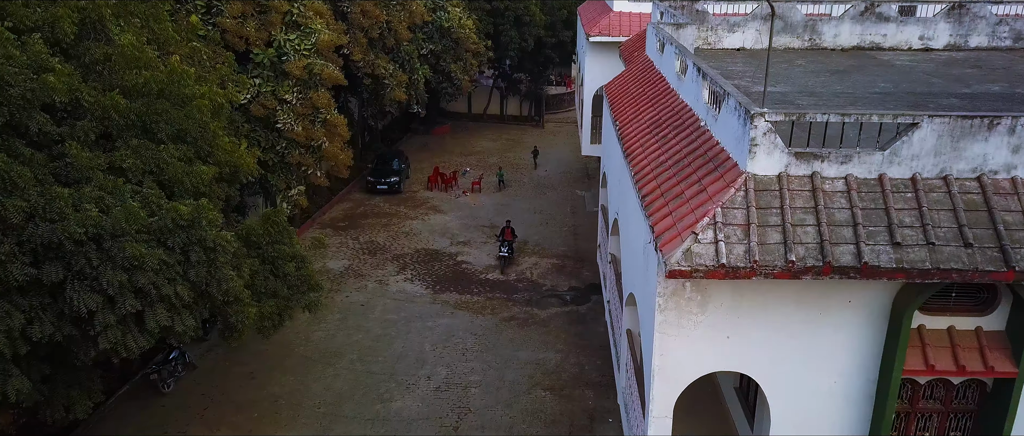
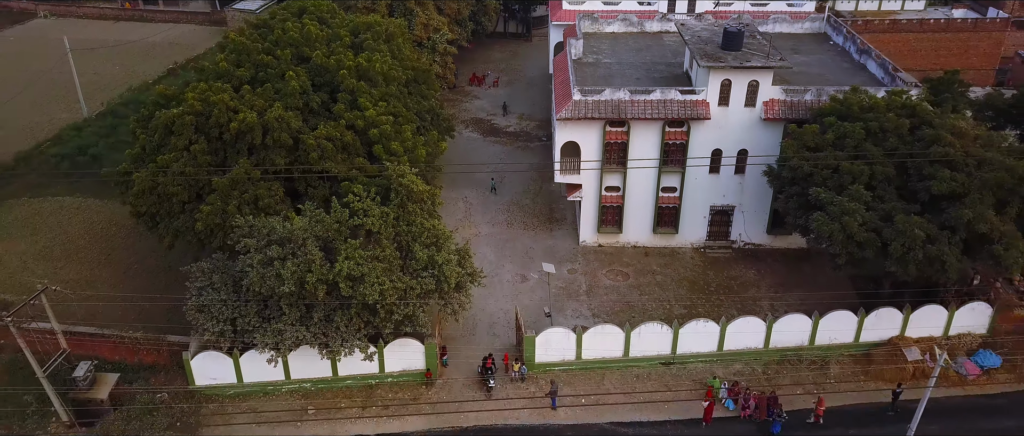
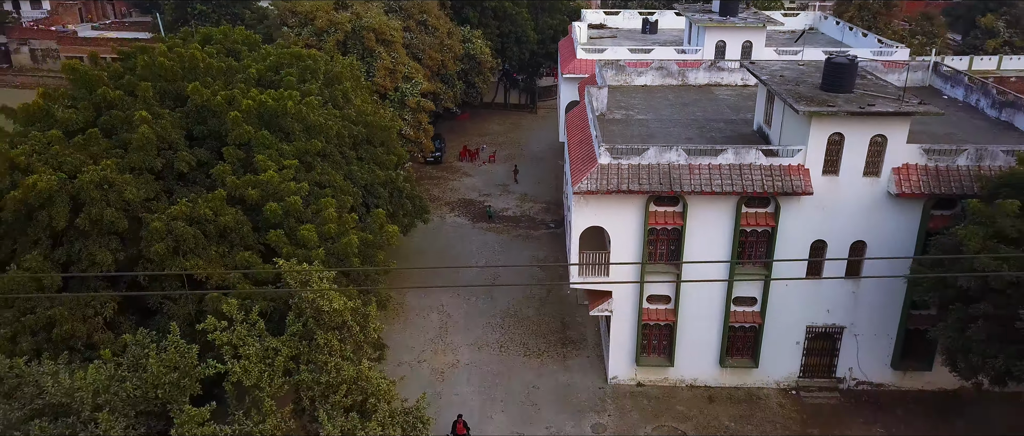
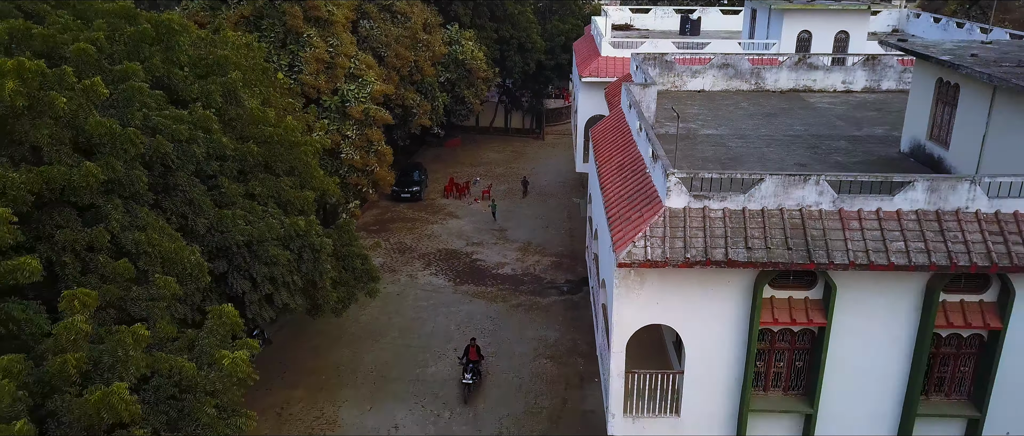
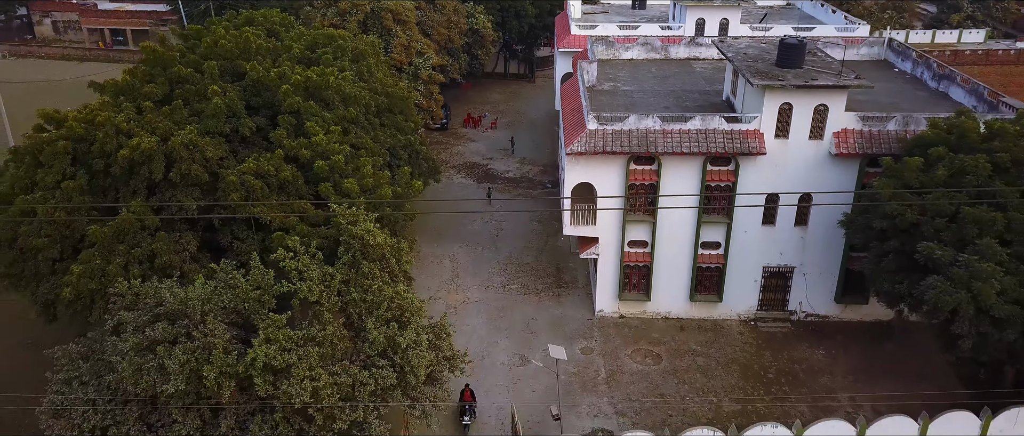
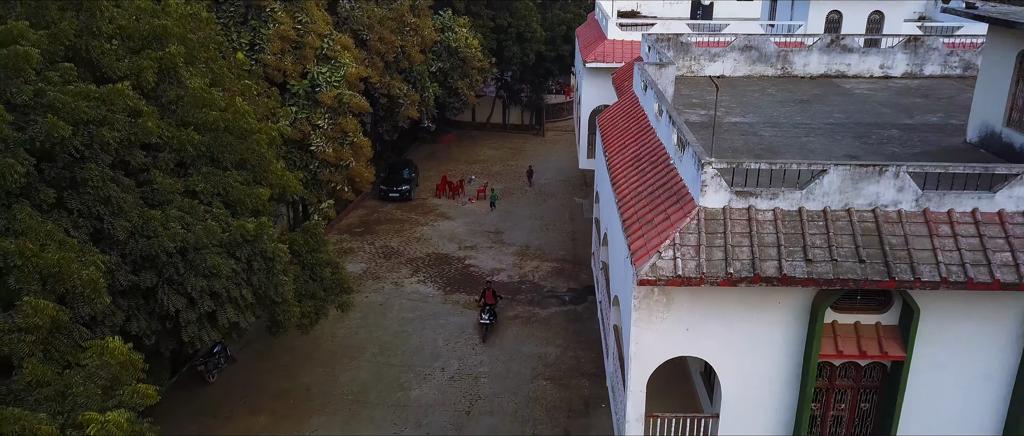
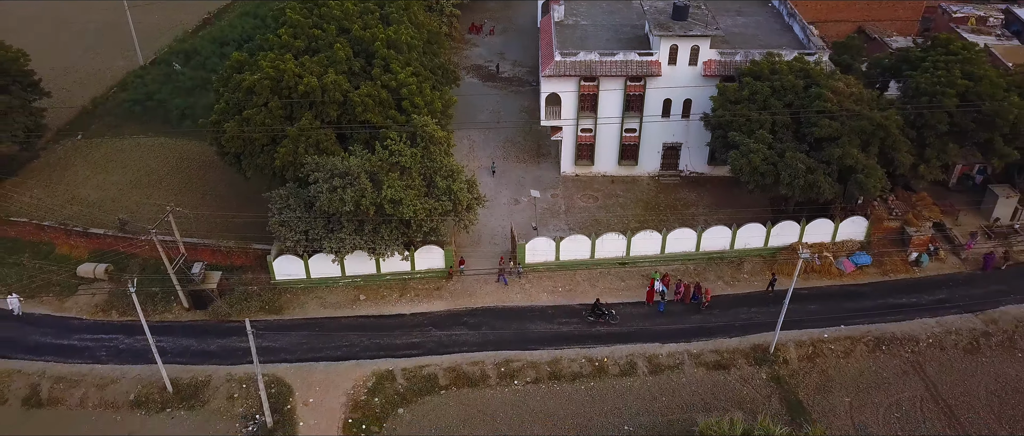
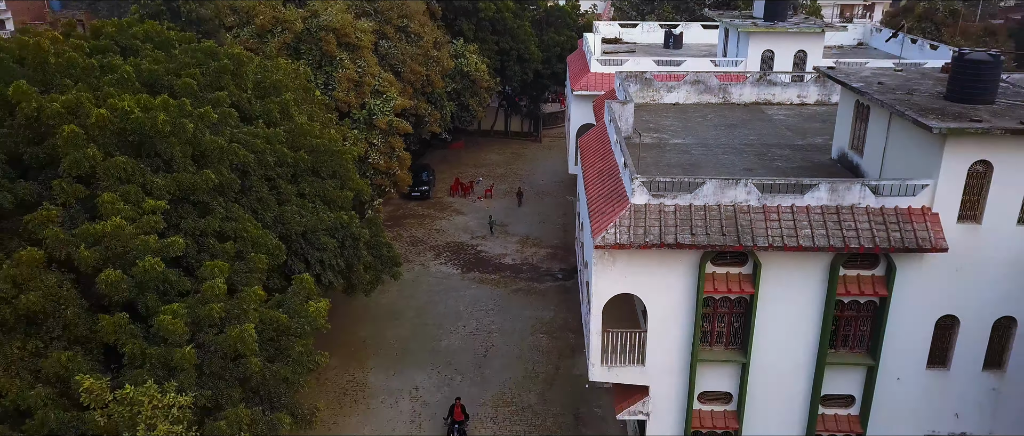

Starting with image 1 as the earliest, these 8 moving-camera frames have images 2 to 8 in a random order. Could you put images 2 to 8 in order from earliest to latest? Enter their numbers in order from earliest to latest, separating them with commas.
6, 4, 8, 3, 5, 2, 7
